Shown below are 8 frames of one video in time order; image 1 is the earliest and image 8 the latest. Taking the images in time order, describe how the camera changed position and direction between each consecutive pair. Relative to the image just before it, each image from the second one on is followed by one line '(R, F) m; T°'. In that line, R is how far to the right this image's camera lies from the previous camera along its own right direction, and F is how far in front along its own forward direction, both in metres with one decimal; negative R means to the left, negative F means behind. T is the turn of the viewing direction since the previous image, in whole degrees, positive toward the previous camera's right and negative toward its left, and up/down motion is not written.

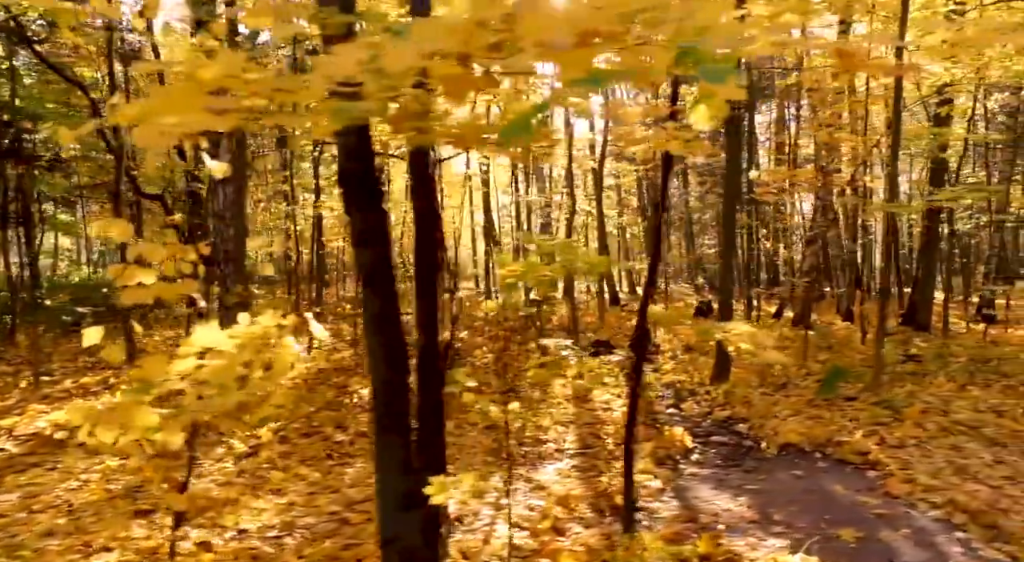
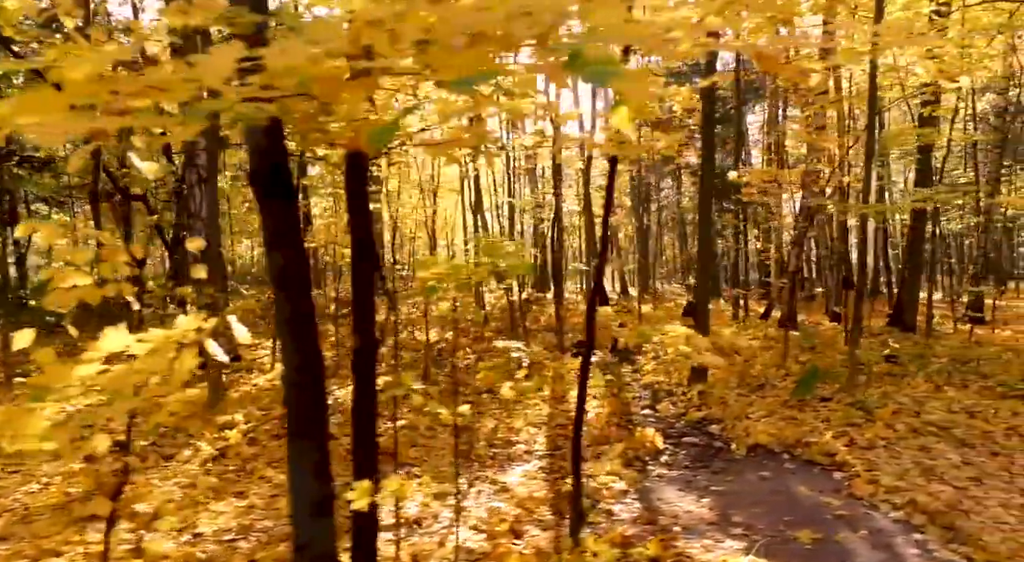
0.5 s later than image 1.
(+0.3, 0.0) m; 0°
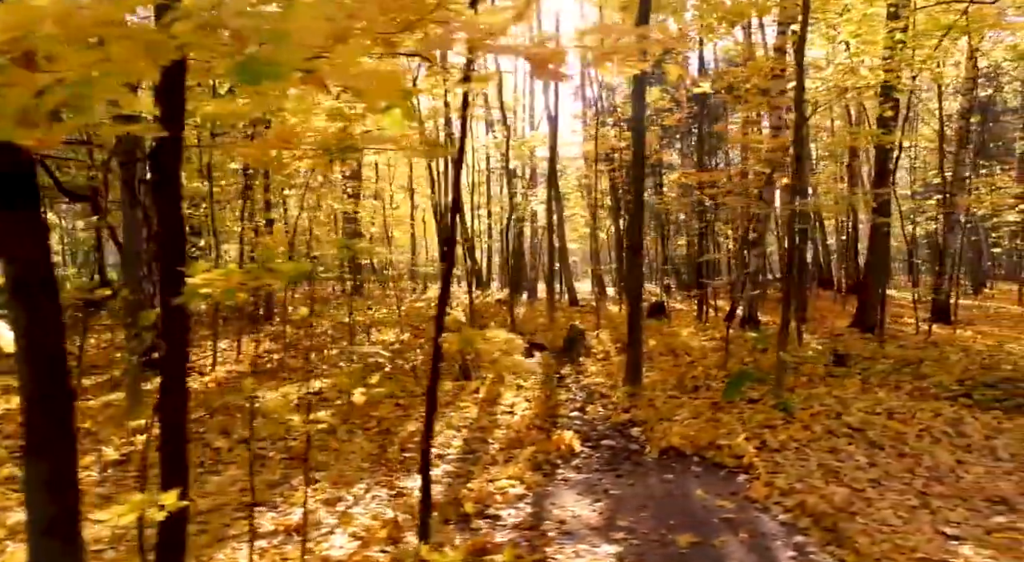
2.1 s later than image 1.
(+0.8, 0.0) m; +1°
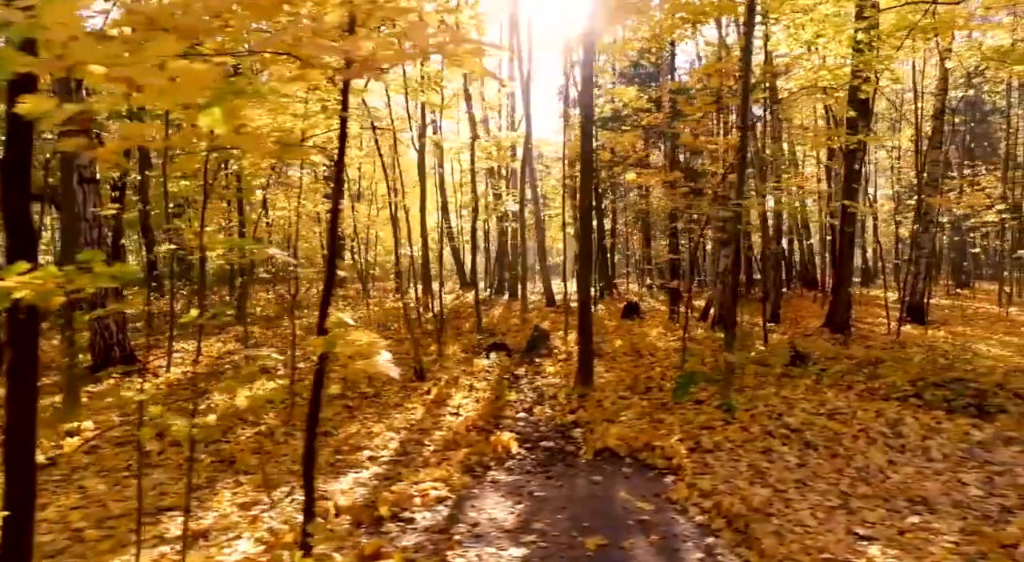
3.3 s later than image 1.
(+0.6, 0.0) m; +1°
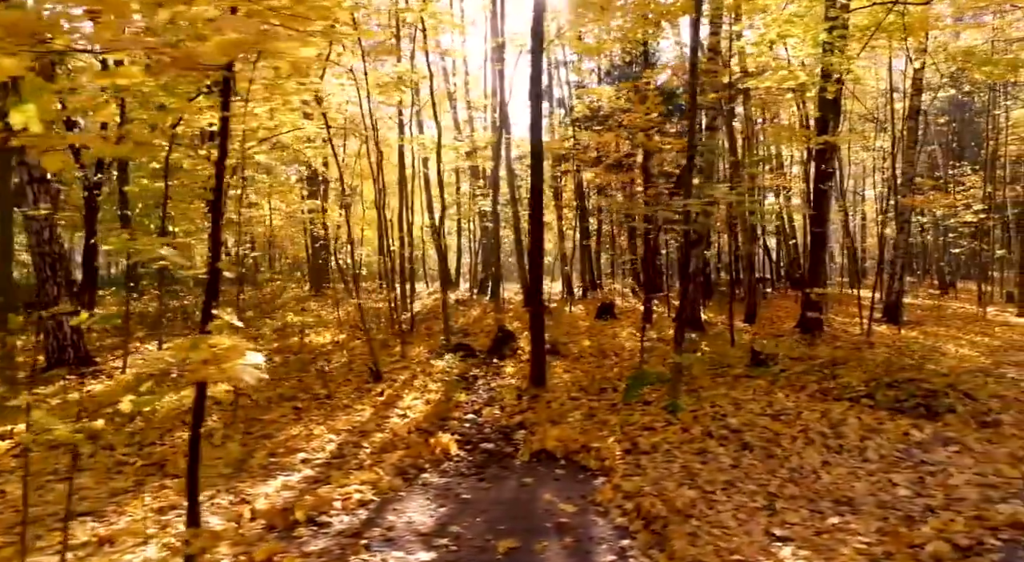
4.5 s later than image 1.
(+0.5, 0.0) m; +1°
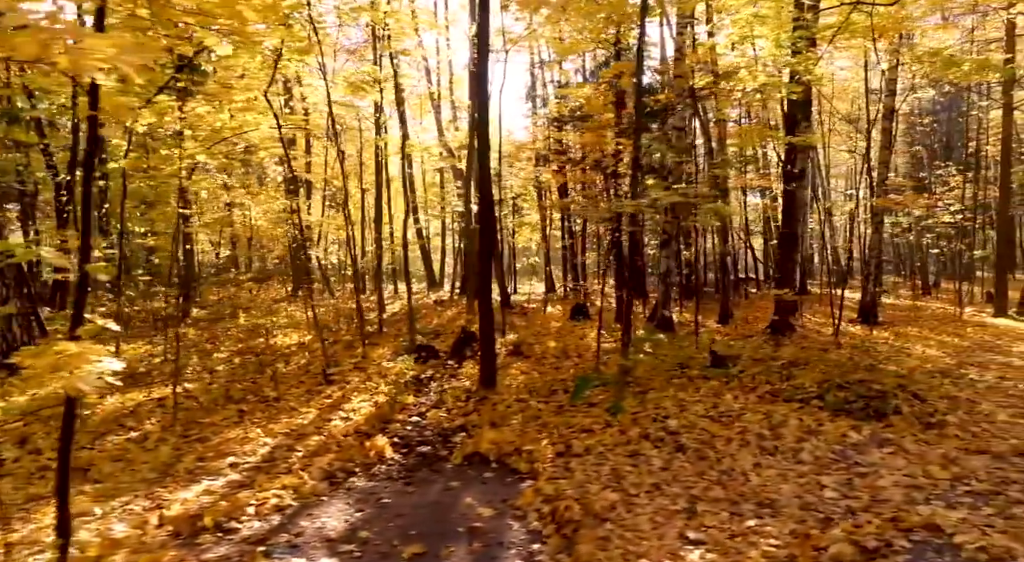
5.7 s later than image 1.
(+0.6, 0.0) m; +1°
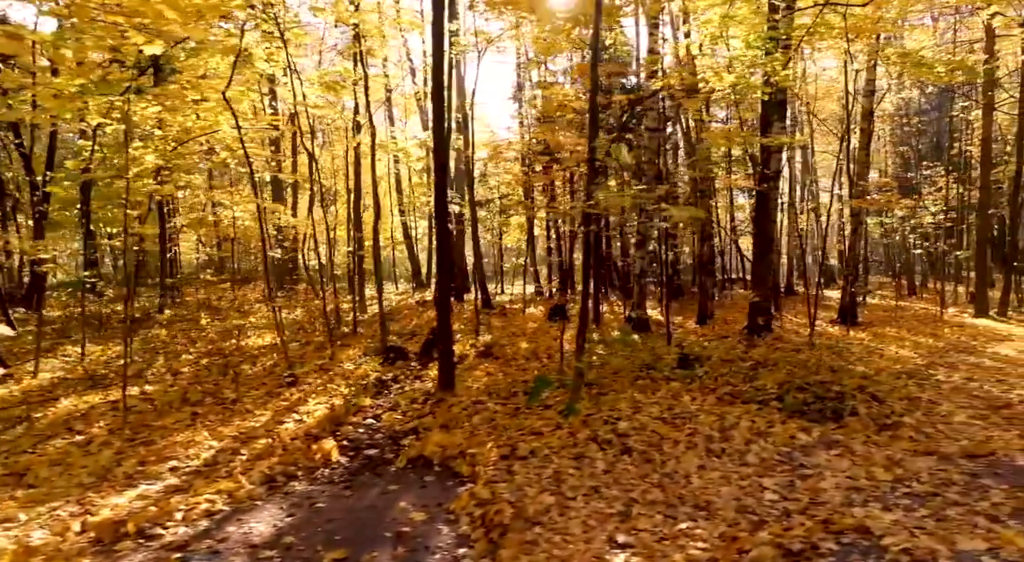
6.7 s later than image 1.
(+0.5, 0.0) m; +1°
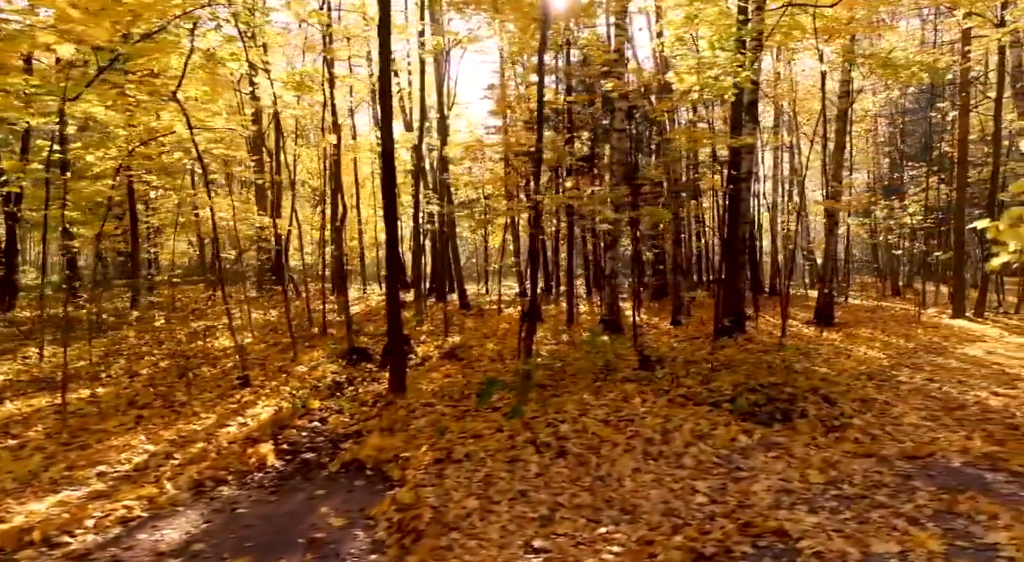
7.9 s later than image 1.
(+0.5, 0.0) m; +1°
